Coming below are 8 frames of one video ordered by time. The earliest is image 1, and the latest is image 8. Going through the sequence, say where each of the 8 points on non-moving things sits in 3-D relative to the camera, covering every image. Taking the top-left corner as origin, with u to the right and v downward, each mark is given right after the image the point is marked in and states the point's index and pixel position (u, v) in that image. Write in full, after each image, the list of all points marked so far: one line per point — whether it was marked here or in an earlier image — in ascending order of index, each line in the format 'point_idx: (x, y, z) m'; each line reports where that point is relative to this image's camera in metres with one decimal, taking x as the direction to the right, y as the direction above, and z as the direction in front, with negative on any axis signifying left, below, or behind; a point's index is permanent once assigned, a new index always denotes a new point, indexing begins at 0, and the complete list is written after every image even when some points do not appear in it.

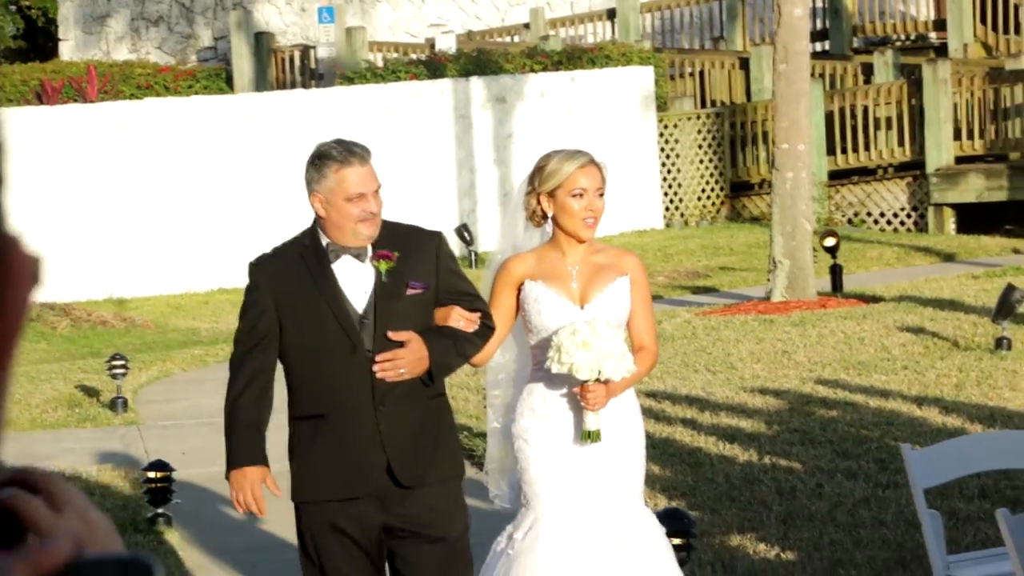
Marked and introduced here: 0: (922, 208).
0: (+2.4, +0.5, +16.4) m
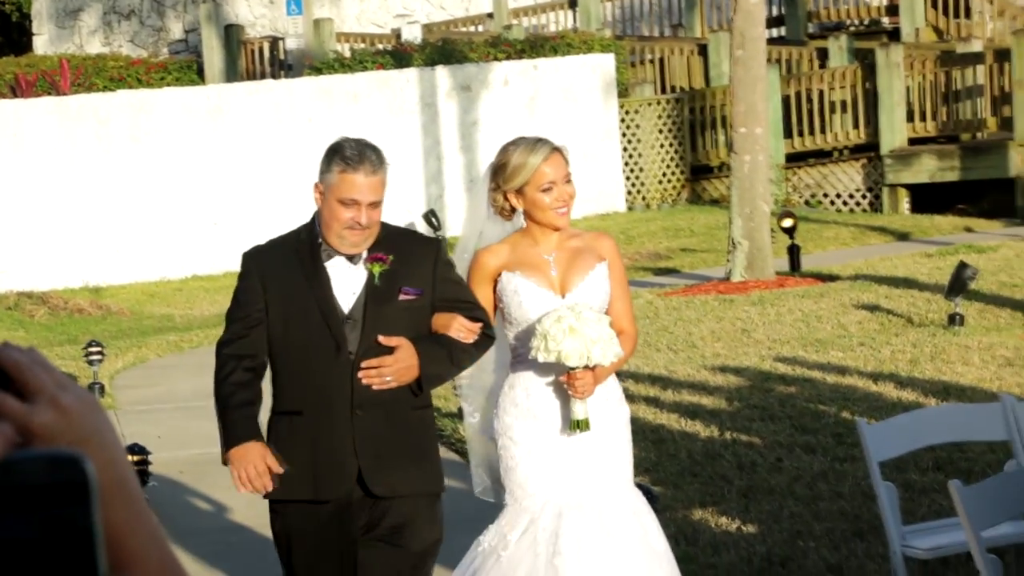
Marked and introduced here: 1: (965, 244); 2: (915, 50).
0: (+2.2, +0.6, +16.8) m
1: (+2.2, +0.2, +13.1) m
2: (+2.4, +1.5, +16.8) m
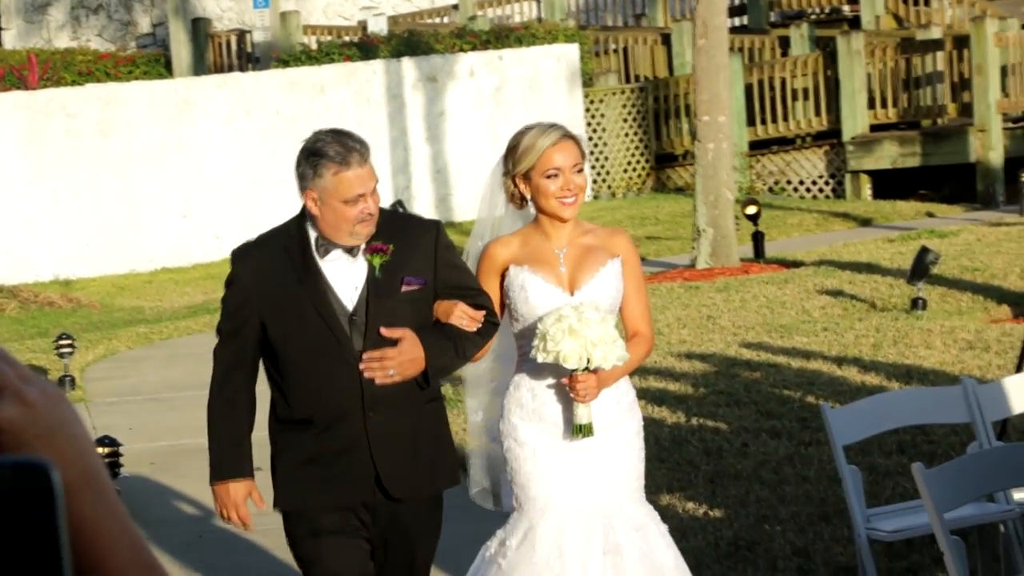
0: (+2.0, +0.7, +16.9) m
1: (+2.0, +0.3, +13.3) m
2: (+2.2, +1.6, +16.9) m
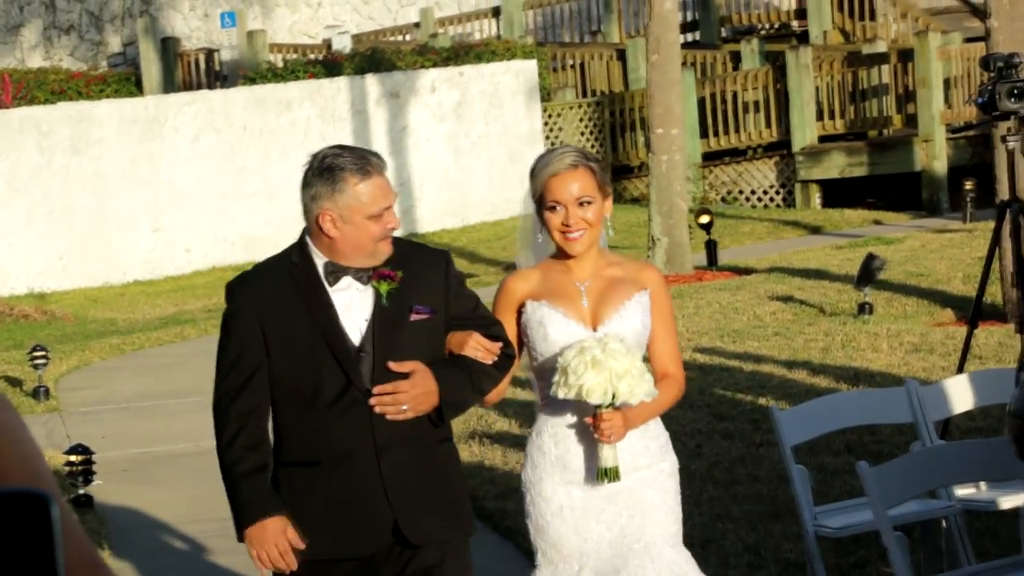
0: (+1.8, +0.7, +17.4) m
1: (+1.8, +0.3, +13.7) m
2: (+2.0, +1.5, +17.4) m
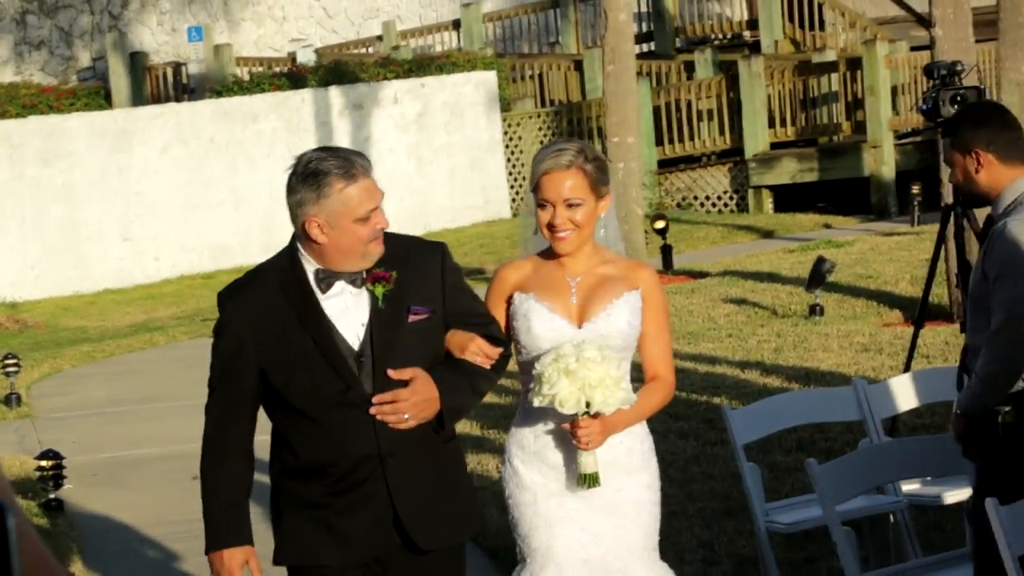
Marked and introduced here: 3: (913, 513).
0: (+1.6, +0.6, +17.7) m
1: (+1.6, +0.3, +14.0) m
2: (+1.8, +1.5, +17.7) m
3: (+1.2, -0.7, +8.0) m
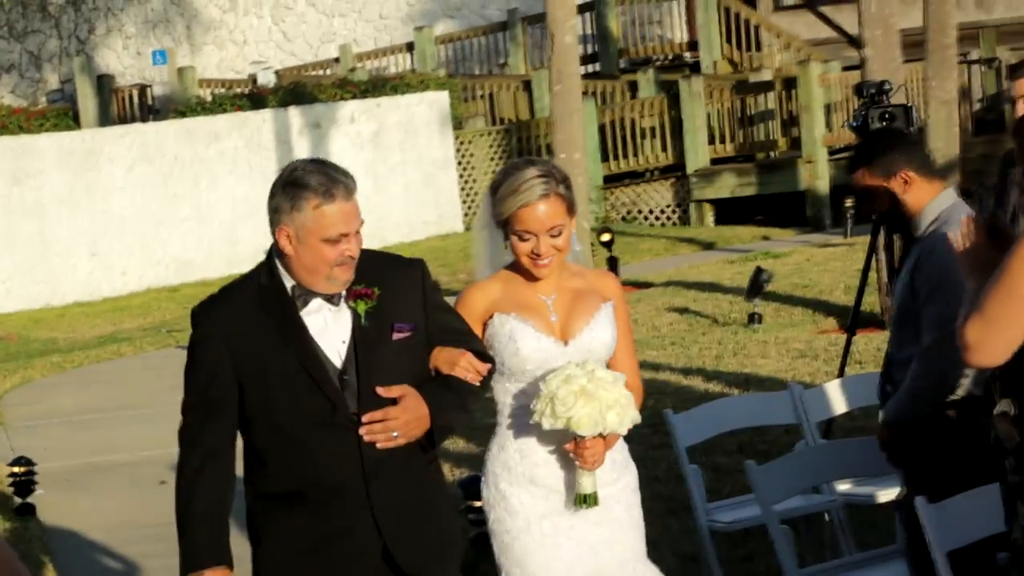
0: (+1.2, +0.6, +18.4) m
1: (+1.4, +0.2, +14.7) m
2: (+1.4, +1.5, +18.4) m
3: (+1.0, -0.7, +8.6) m
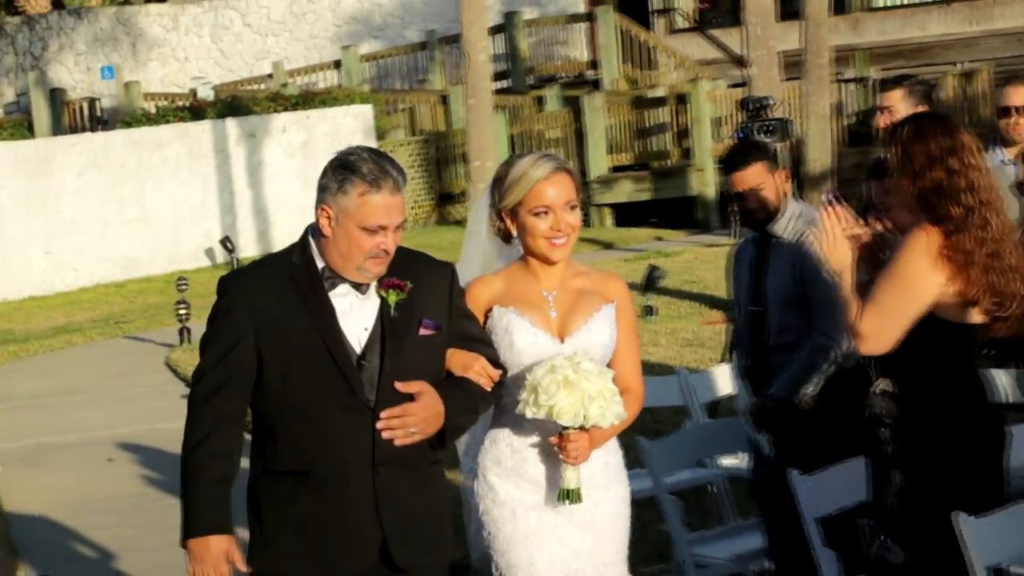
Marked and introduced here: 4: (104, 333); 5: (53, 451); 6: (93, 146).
0: (+0.6, +0.6, +19.8) m
1: (+0.9, +0.2, +16.2) m
2: (+0.8, +1.5, +19.8) m
3: (+0.7, -0.7, +10.1) m
4: (-2.5, -0.3, +16.3) m
5: (-2.2, -0.8, +12.8) m
6: (-3.0, +1.0, +19.0) m
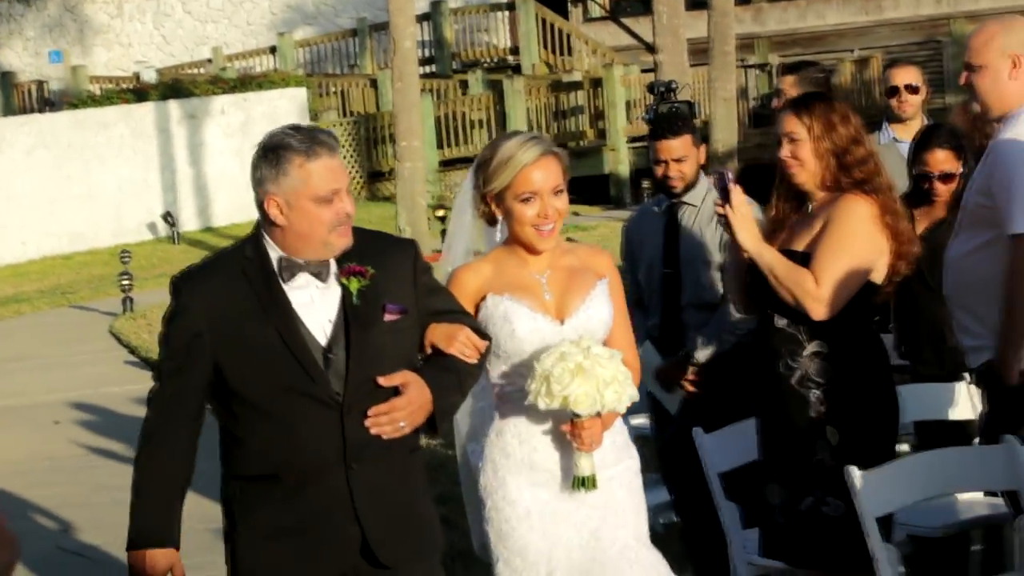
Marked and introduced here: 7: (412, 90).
0: (0.0, +0.8, +20.9) m
1: (+0.4, +0.4, +17.2) m
2: (+0.2, +1.7, +20.9) m
3: (+0.5, -0.5, +11.1) m
4: (-3.0, -0.1, +17.3) m
5: (-2.5, -0.6, +13.8) m
6: (-3.6, +1.2, +19.9) m
7: (-0.6, +1.2, +16.2) m
